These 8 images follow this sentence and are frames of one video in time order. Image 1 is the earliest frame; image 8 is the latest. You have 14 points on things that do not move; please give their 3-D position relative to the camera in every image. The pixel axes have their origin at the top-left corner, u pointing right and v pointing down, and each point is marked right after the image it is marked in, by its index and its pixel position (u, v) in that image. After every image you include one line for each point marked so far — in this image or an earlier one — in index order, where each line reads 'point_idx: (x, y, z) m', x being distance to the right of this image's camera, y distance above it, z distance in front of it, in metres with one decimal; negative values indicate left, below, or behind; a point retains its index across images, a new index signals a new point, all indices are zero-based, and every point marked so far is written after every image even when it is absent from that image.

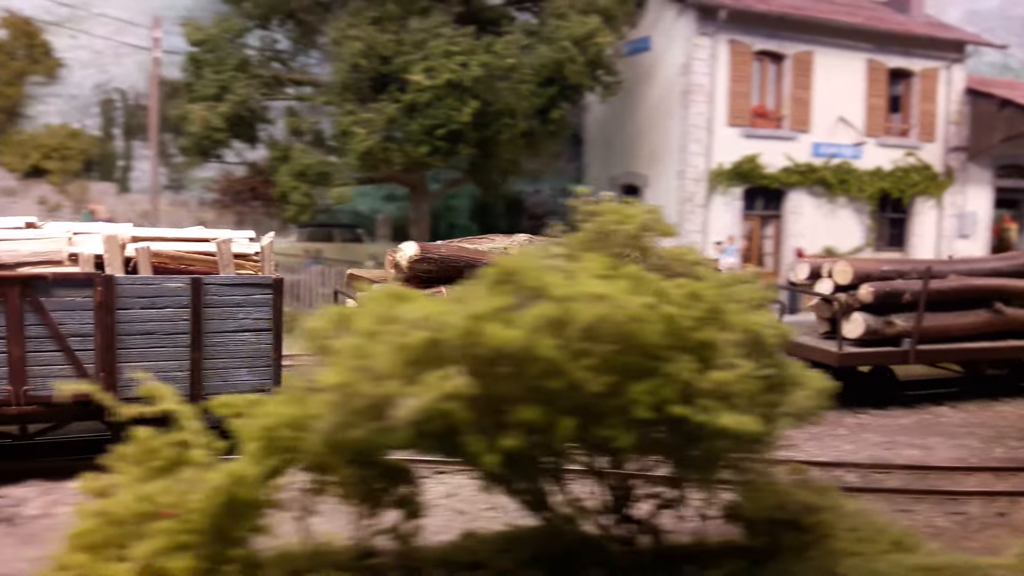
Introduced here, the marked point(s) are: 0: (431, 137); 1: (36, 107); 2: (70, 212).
0: (-1.3, +2.2, +13.6) m
1: (-9.8, +3.7, +18.6) m
2: (-9.1, +1.5, +18.5) m
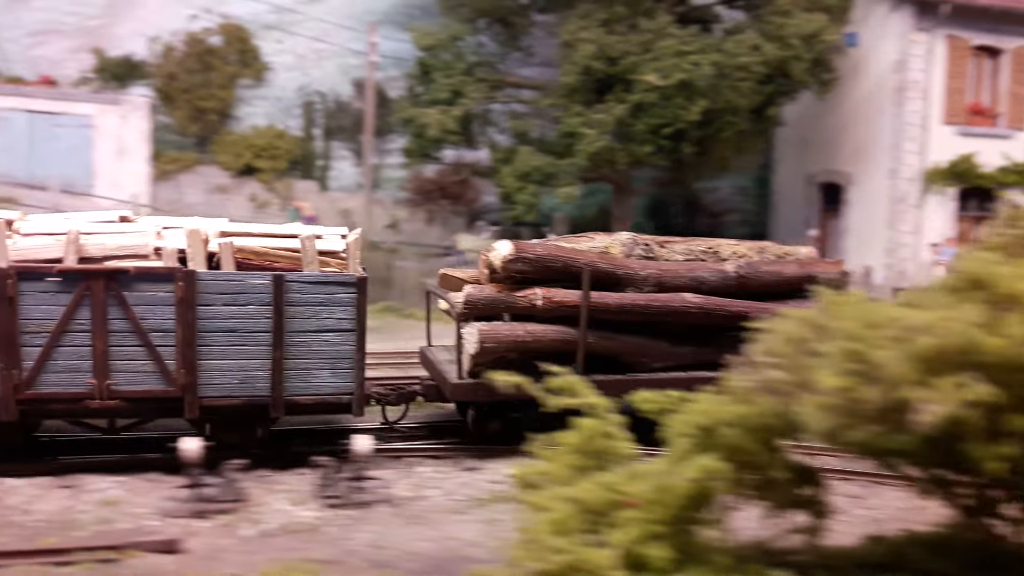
0: (+2.2, +2.3, +13.7) m
1: (-5.8, +3.8, +19.7) m
2: (-5.1, +1.7, +19.4) m
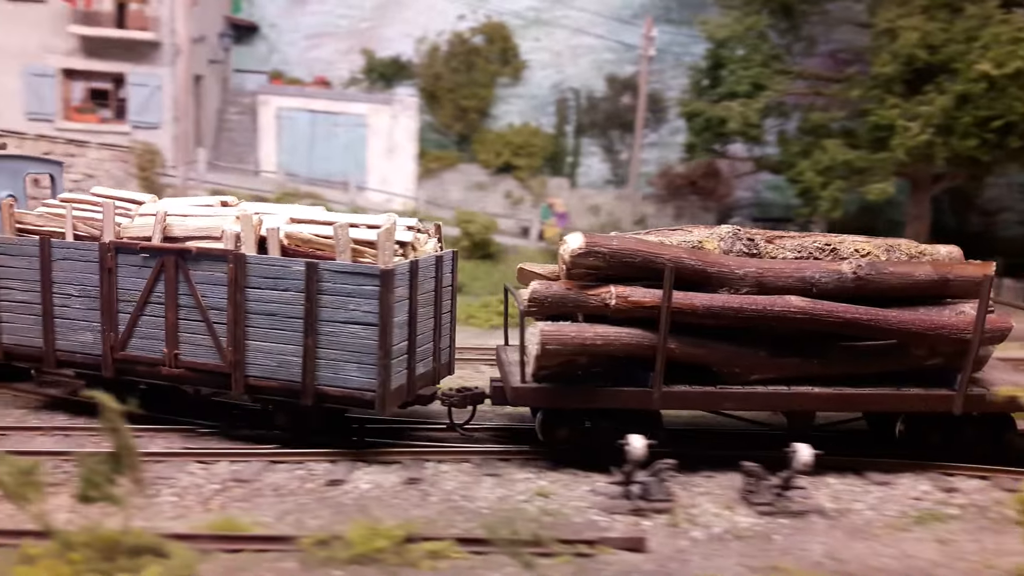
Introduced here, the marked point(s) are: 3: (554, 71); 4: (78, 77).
0: (+6.5, +2.2, +12.8) m
1: (-0.2, +4.0, +20.0) m
2: (+0.4, +1.8, +19.7) m
3: (+0.9, +4.7, +19.8) m
4: (-7.7, +3.7, +16.5) m
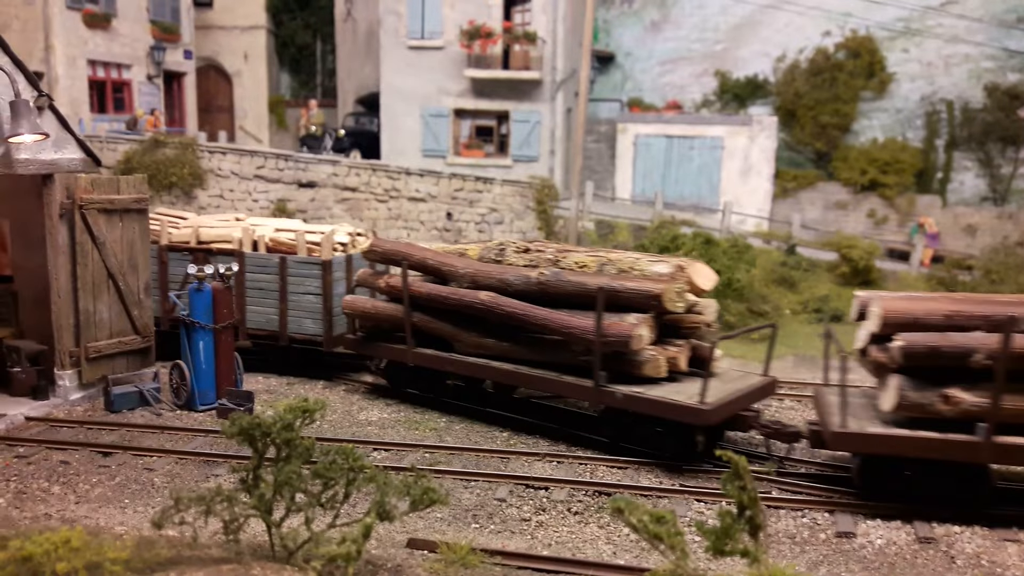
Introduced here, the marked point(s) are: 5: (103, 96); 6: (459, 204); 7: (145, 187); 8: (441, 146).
0: (+11.7, +1.6, +10.3) m
1: (+7.3, +3.4, +19.1) m
2: (+7.7, +1.3, +18.6) m
3: (+8.4, +4.2, +18.6) m
4: (-0.9, +3.3, +17.9) m
5: (-7.9, +3.7, +17.8) m
6: (-0.9, +1.5, +16.5) m
7: (-4.2, +1.2, +10.7) m
8: (-1.4, +2.7, +17.9) m
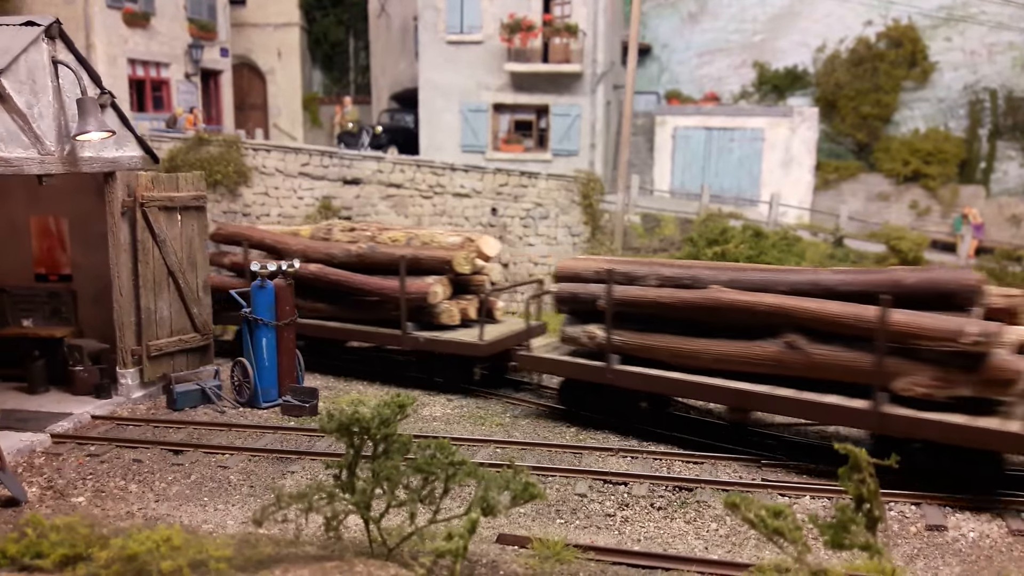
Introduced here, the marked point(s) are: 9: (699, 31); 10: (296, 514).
0: (+12.3, +1.8, +10.1) m
1: (+8.1, +3.6, +18.9) m
2: (+8.5, +1.4, +18.4) m
3: (+9.1, +4.3, +18.4) m
4: (-0.1, +3.4, +17.9) m
5: (-7.1, +3.7, +17.8) m
6: (-0.1, +1.6, +16.4) m
7: (-3.6, +1.2, +10.7) m
8: (-0.6, +2.8, +17.8) m
9: (+4.1, +5.6, +20.0) m
10: (-1.5, -1.6, +6.4) m
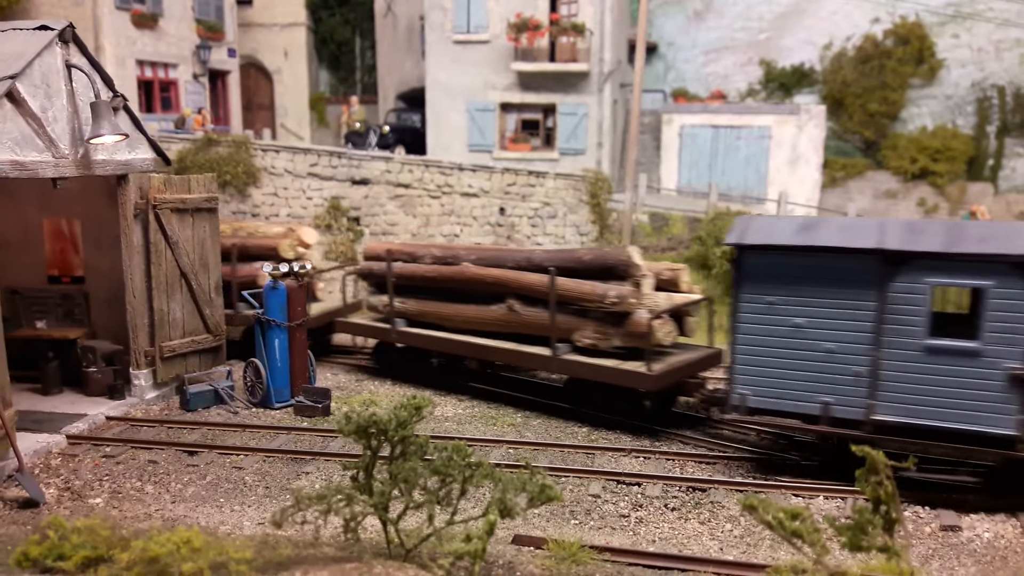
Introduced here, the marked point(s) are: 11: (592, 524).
0: (+12.5, +1.9, +10.0) m
1: (+8.2, +3.7, +18.9) m
2: (+8.7, +1.5, +18.4) m
3: (+9.2, +4.4, +18.4) m
4: (0.0, +3.5, +17.9) m
5: (-7.0, +3.7, +17.9) m
6: (0.0, +1.6, +16.5) m
7: (-3.5, +1.2, +10.7) m
8: (-0.5, +2.8, +17.8) m
9: (+4.2, +5.6, +20.0) m
10: (-1.4, -1.6, +6.5) m
11: (+0.6, -1.7, +6.8) m
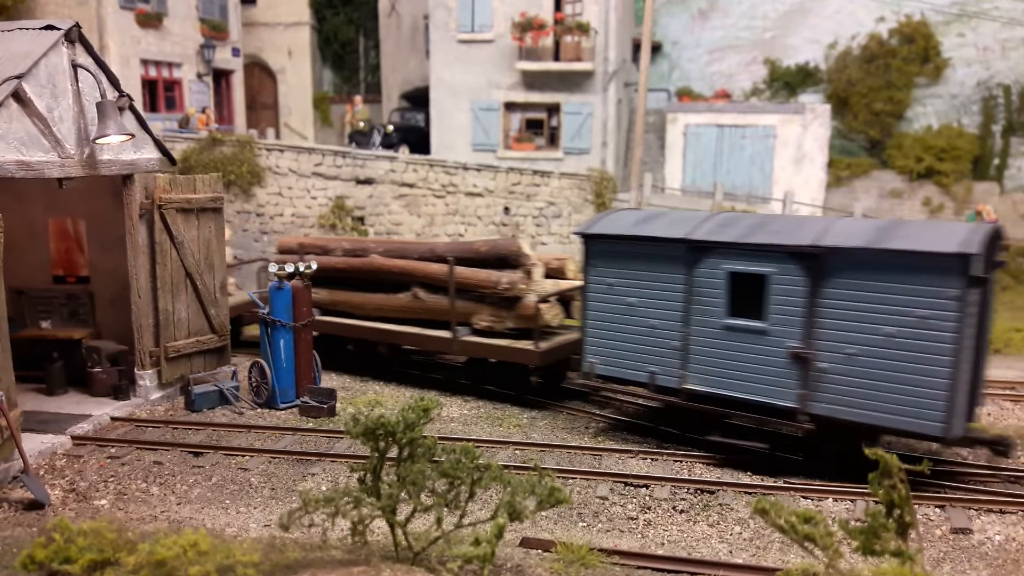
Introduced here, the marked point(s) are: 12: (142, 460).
0: (+12.5, +1.8, +10.0) m
1: (+8.3, +3.7, +18.9) m
2: (+8.8, +1.5, +18.4) m
3: (+9.3, +4.4, +18.4) m
4: (+0.1, +3.5, +17.8) m
5: (-6.9, +3.7, +17.8) m
6: (+0.1, +1.6, +16.4) m
7: (-3.4, +1.2, +10.7) m
8: (-0.4, +2.9, +17.8) m
9: (+4.3, +5.6, +20.0) m
10: (-1.3, -1.6, +6.5) m
11: (+0.7, -1.7, +6.8) m
12: (-3.4, -1.6, +8.5) m
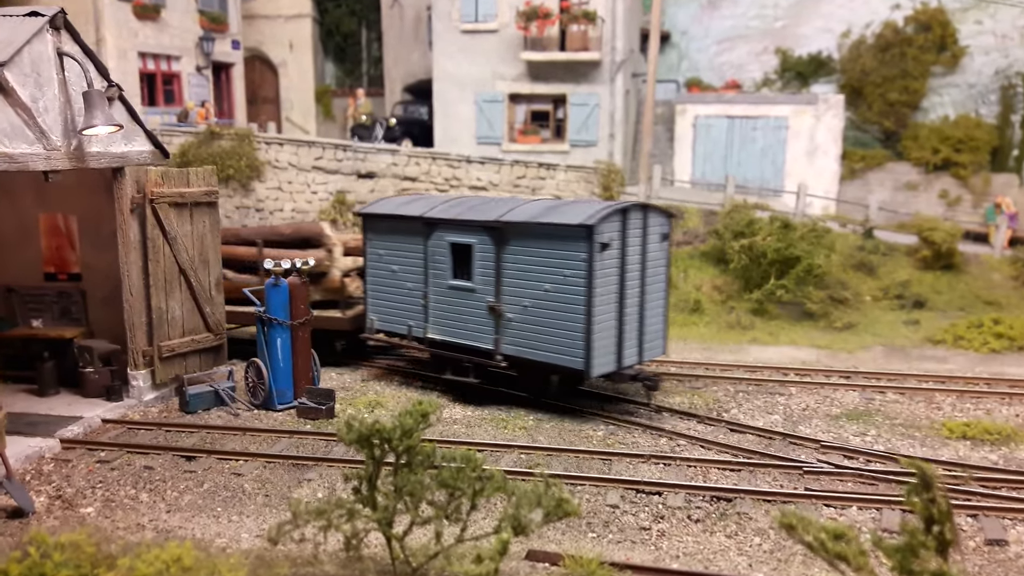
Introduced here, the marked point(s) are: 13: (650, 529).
0: (+12.6, +1.9, +9.5) m
1: (+8.4, +3.8, +18.4) m
2: (+8.9, +1.6, +17.9) m
3: (+9.4, +4.5, +17.9) m
4: (+0.2, +3.5, +17.4) m
5: (-6.8, +3.8, +17.5) m
6: (+0.2, +1.7, +16.0) m
7: (-3.3, +1.2, +10.3) m
8: (-0.3, +2.9, +17.4) m
9: (+4.4, +5.7, +19.5) m
10: (-1.3, -1.6, +6.1) m
11: (+0.7, -1.7, +6.4) m
12: (-3.4, -1.6, +8.2) m
13: (+1.0, -1.7, +6.5) m
